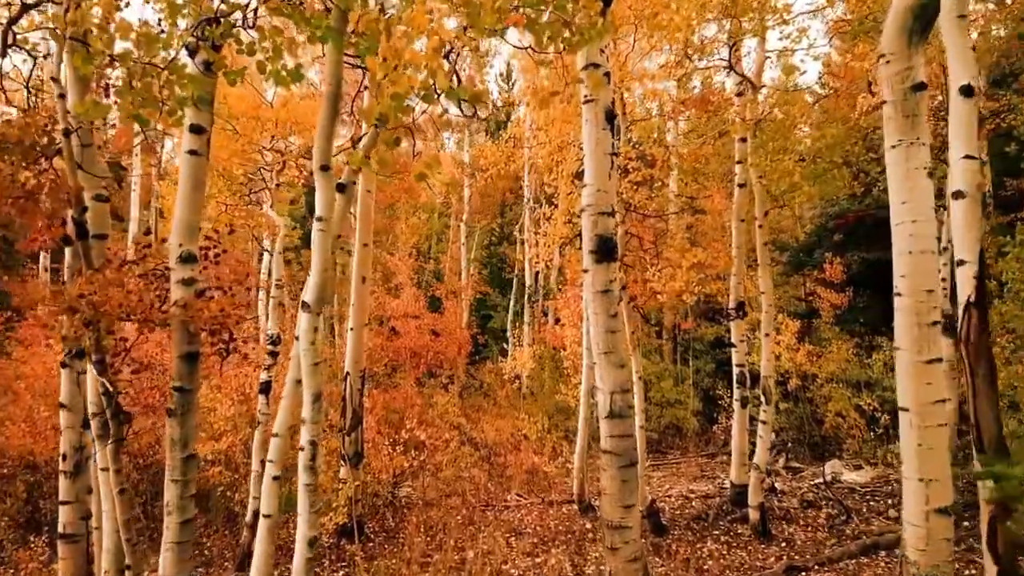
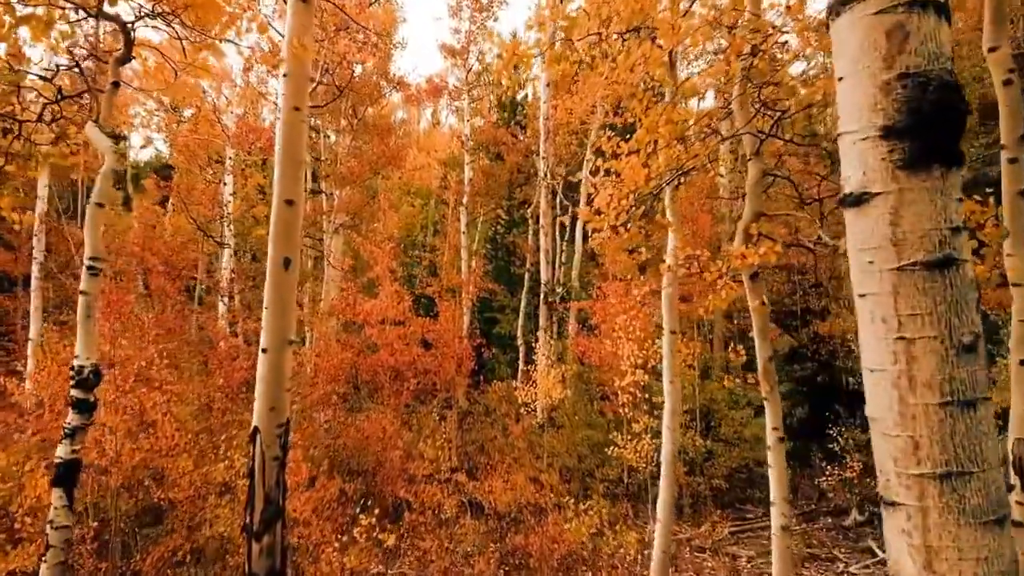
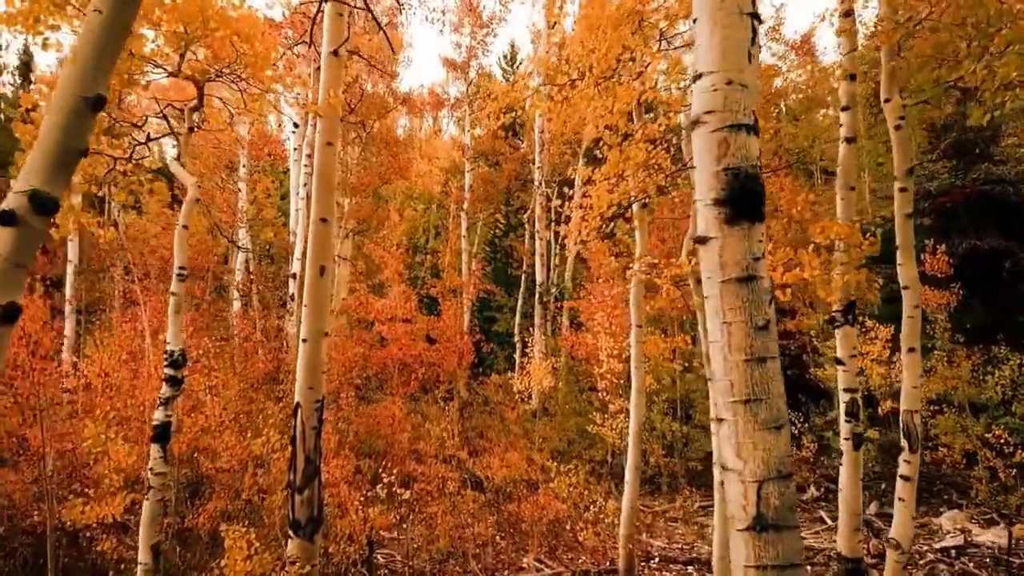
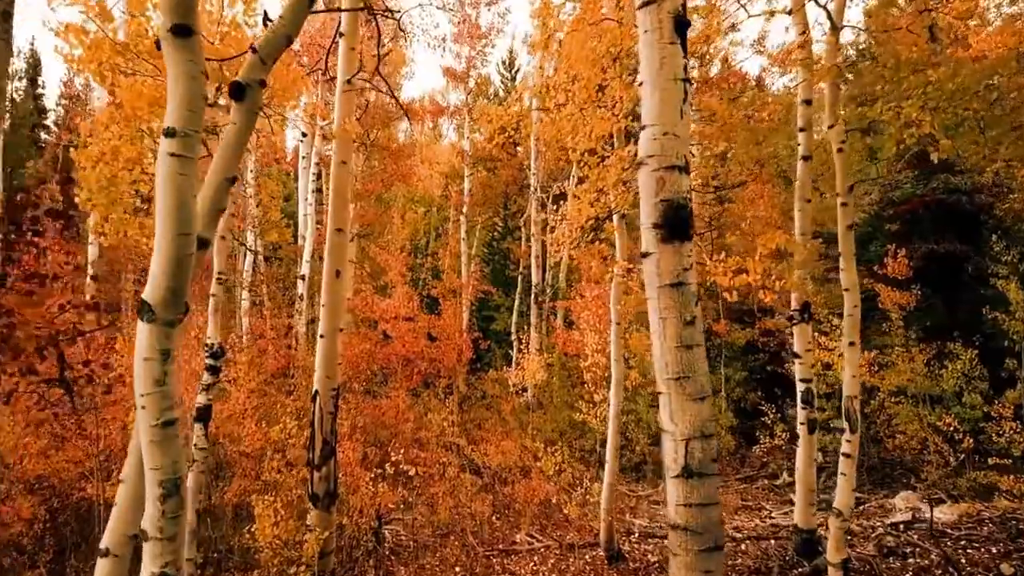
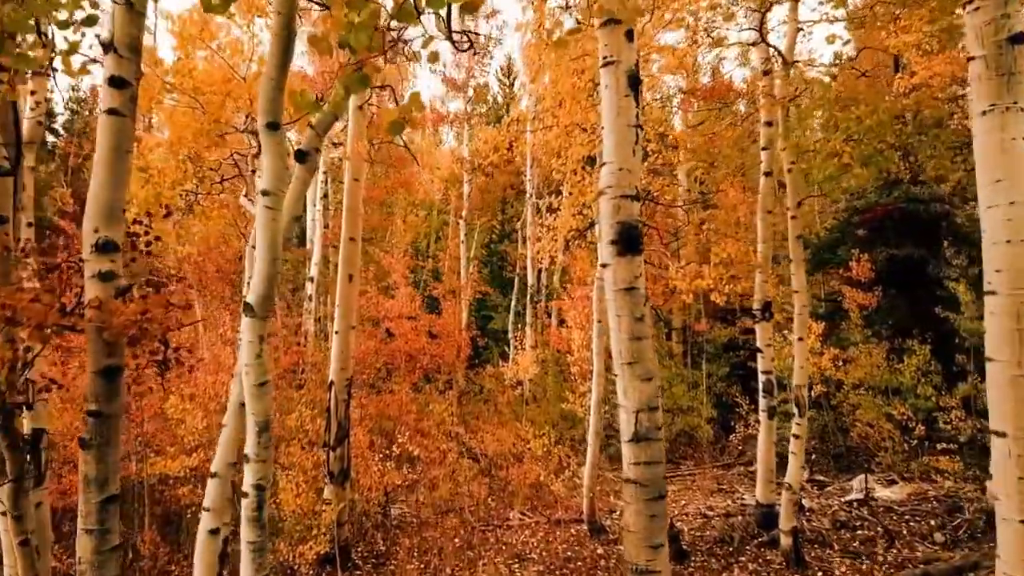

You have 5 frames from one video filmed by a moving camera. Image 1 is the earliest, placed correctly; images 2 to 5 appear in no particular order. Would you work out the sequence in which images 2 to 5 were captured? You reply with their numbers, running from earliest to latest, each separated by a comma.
5, 4, 3, 2
